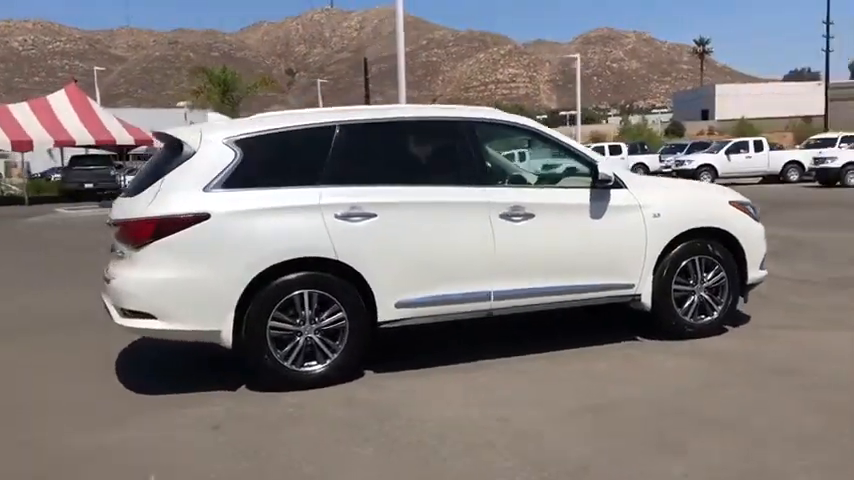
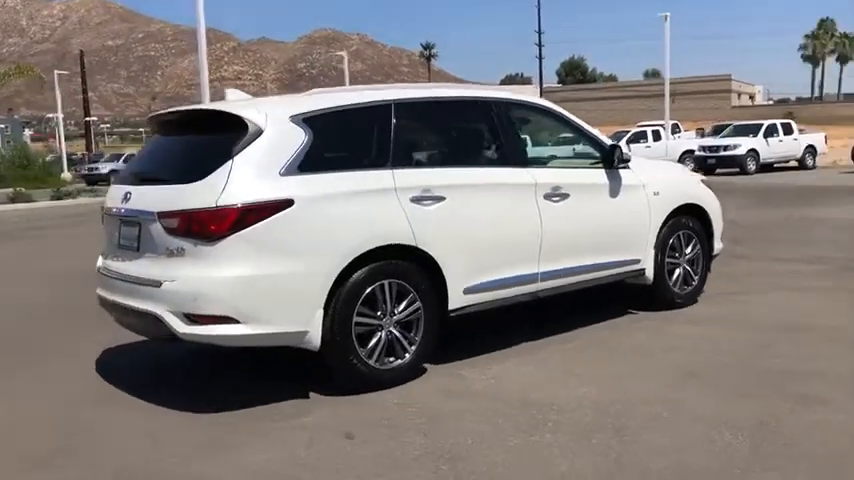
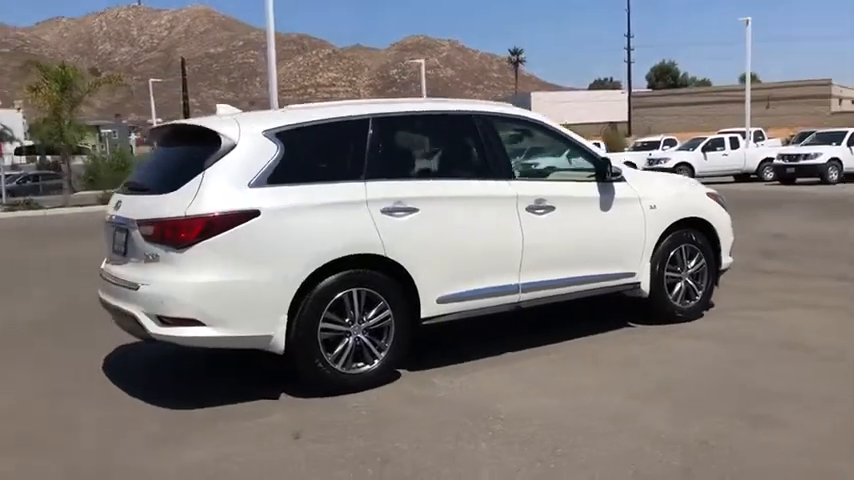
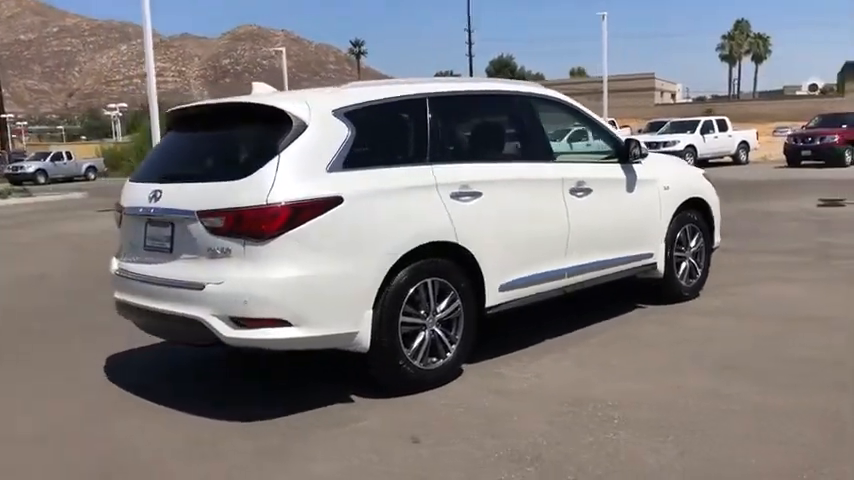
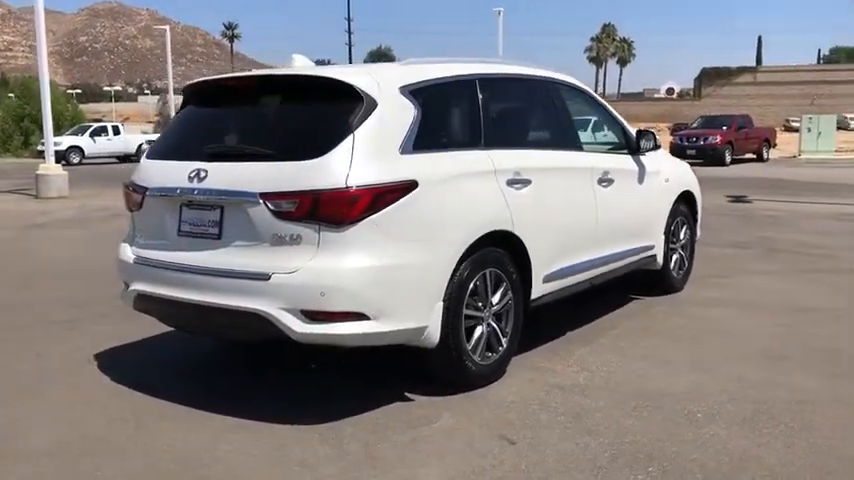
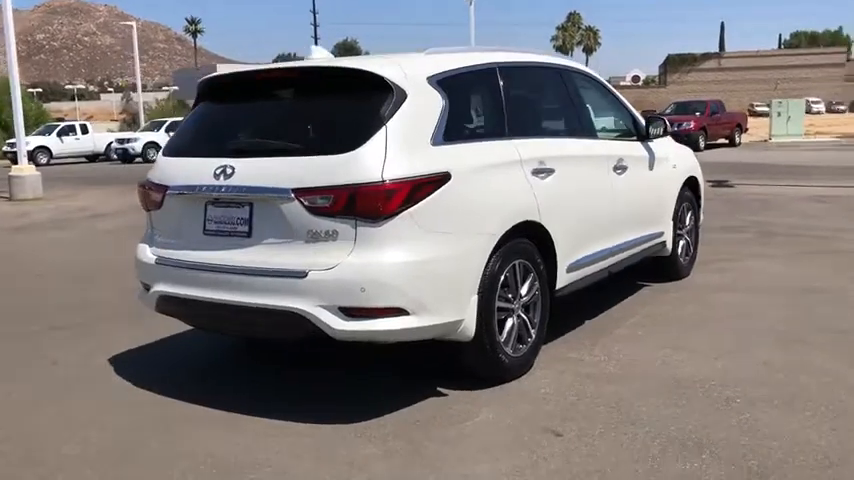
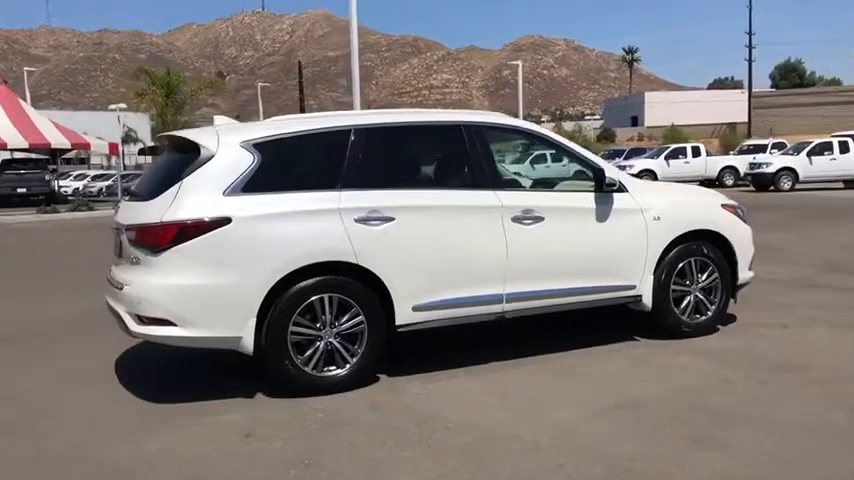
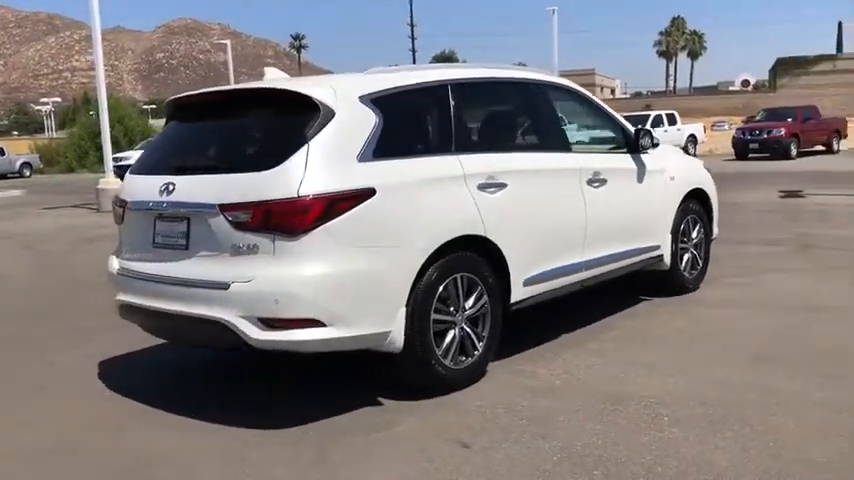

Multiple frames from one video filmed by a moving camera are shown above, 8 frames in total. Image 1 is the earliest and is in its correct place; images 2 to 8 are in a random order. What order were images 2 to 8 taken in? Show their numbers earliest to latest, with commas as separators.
7, 3, 2, 4, 8, 5, 6
